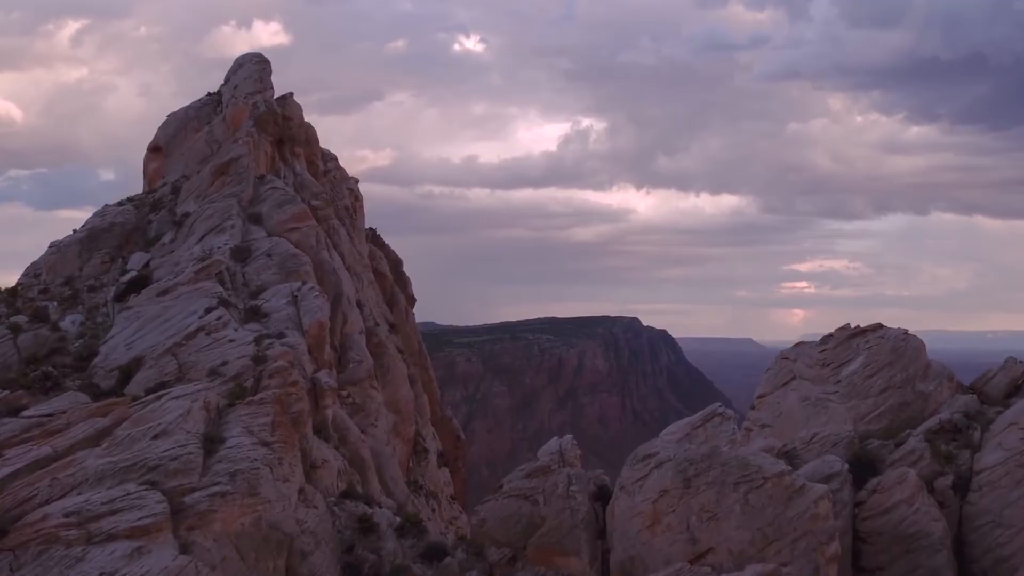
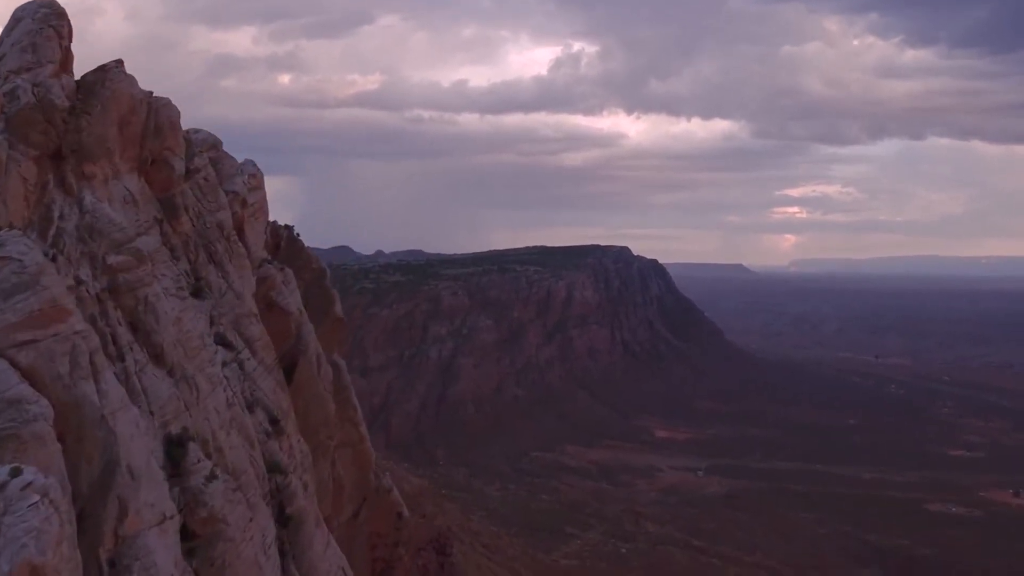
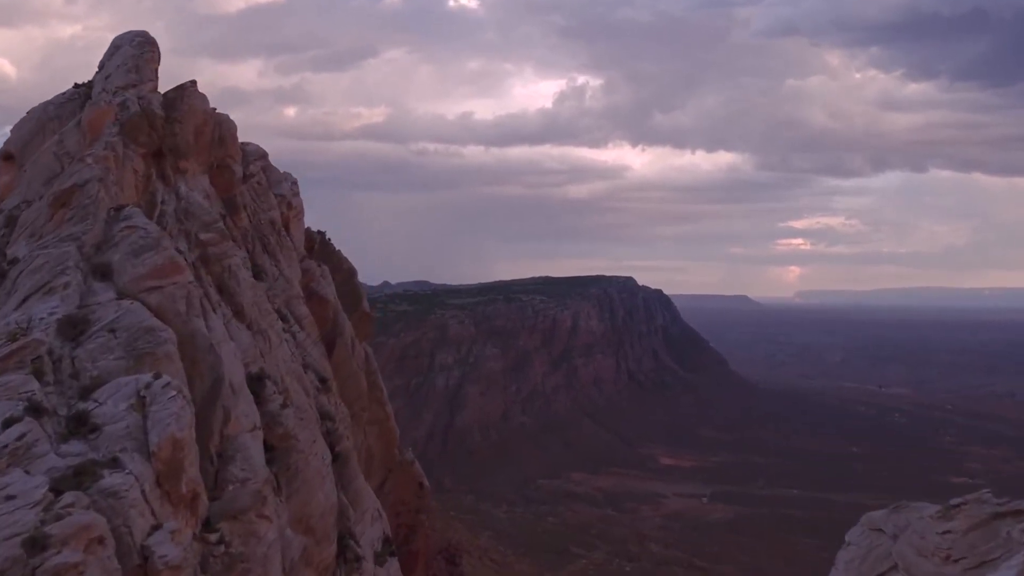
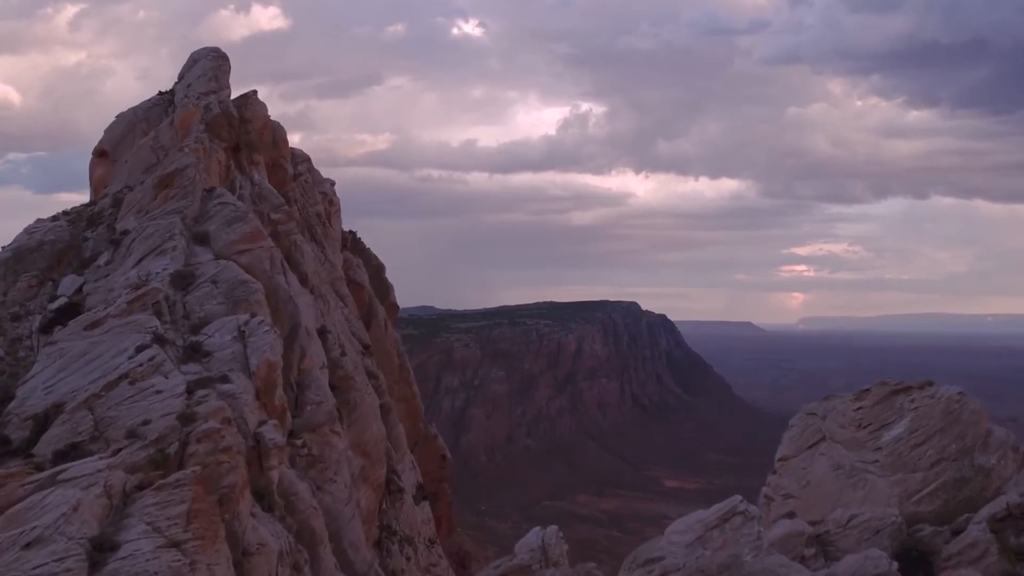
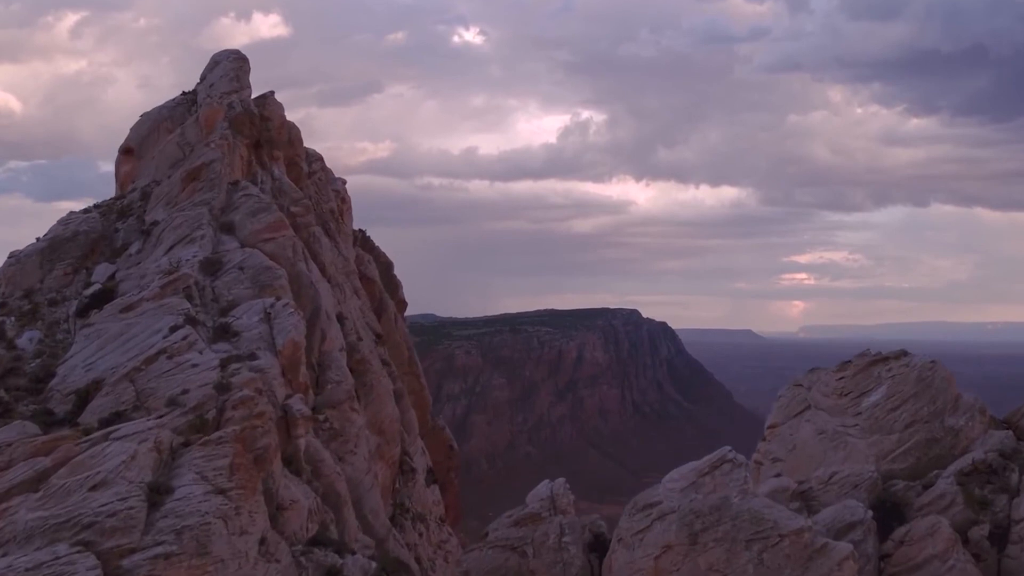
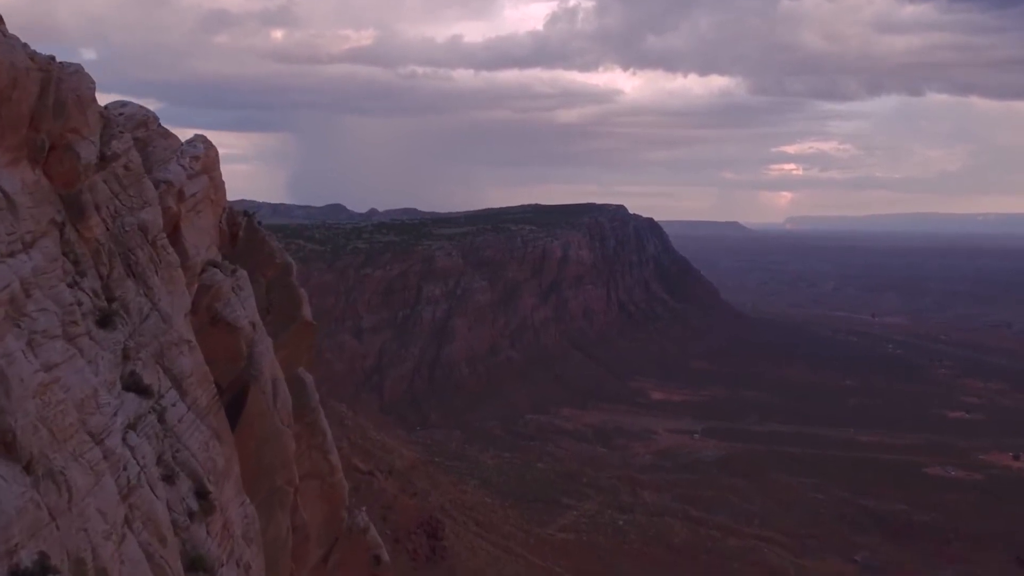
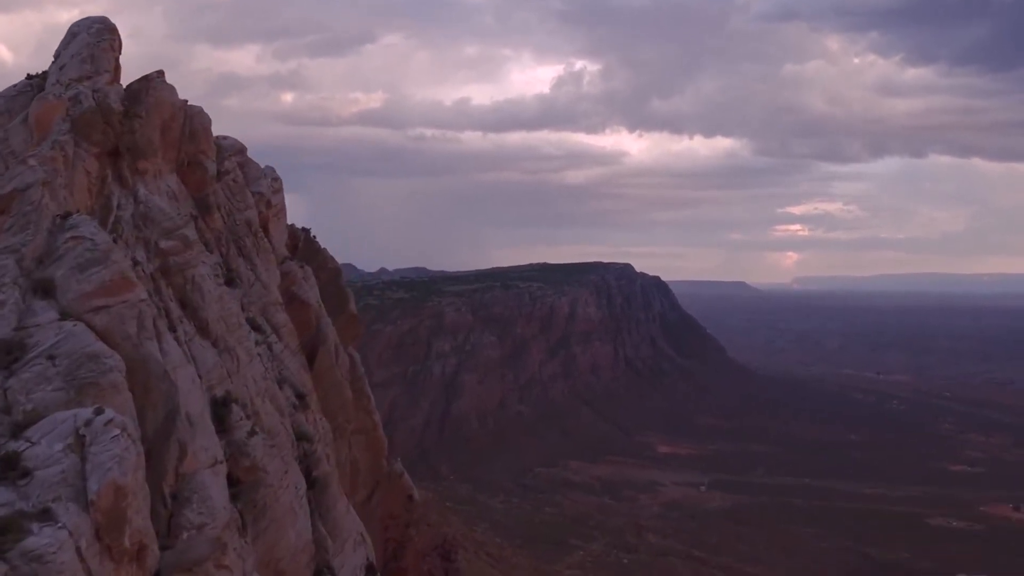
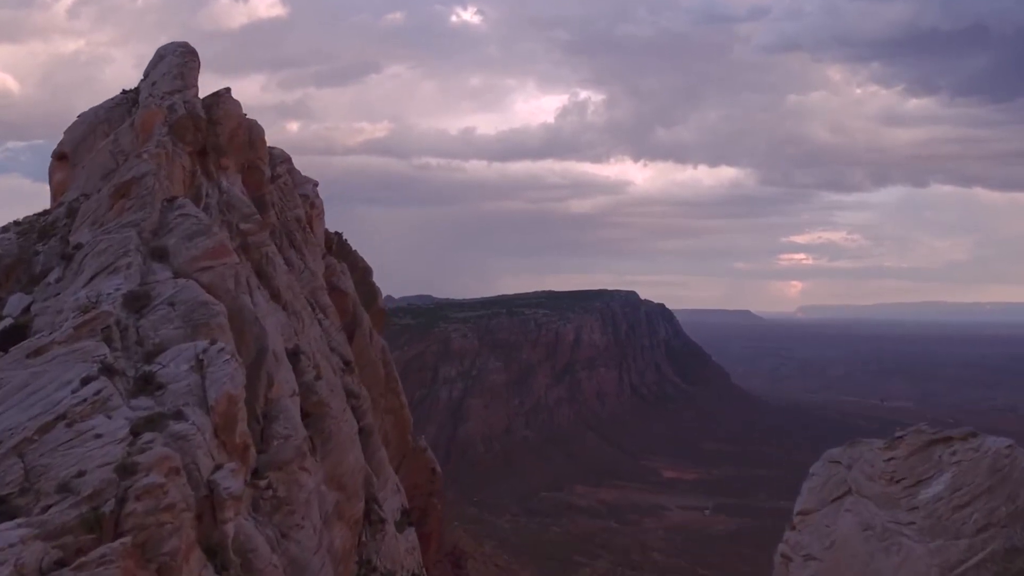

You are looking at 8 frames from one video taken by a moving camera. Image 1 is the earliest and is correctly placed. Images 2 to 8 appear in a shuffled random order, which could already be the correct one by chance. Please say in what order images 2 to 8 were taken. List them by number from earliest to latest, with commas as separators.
5, 4, 8, 3, 7, 2, 6
